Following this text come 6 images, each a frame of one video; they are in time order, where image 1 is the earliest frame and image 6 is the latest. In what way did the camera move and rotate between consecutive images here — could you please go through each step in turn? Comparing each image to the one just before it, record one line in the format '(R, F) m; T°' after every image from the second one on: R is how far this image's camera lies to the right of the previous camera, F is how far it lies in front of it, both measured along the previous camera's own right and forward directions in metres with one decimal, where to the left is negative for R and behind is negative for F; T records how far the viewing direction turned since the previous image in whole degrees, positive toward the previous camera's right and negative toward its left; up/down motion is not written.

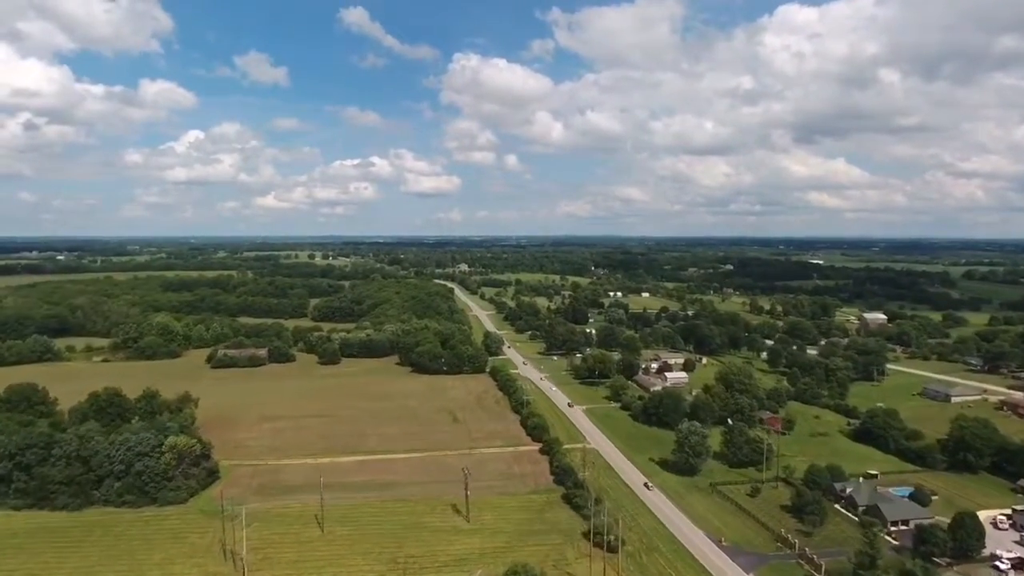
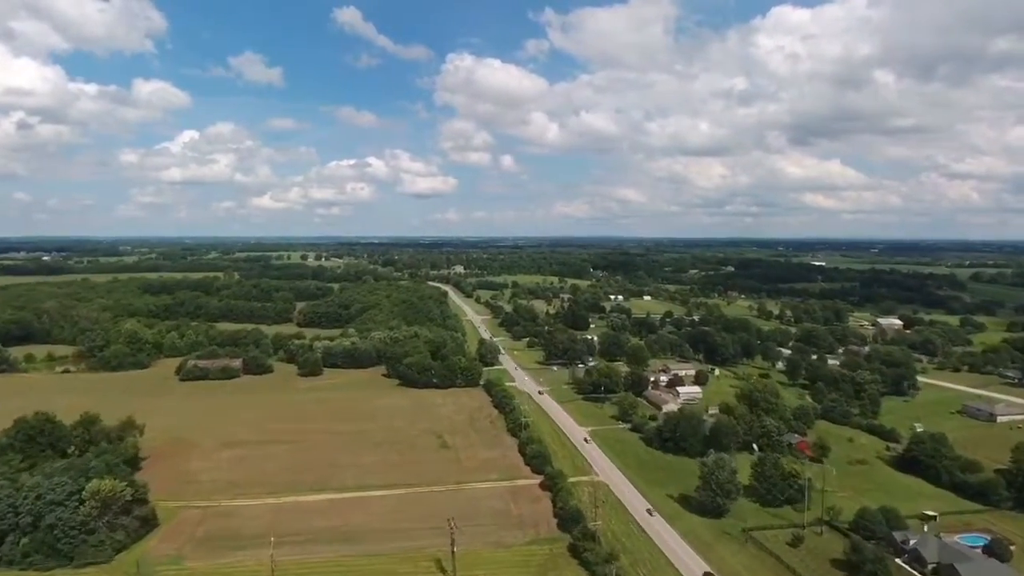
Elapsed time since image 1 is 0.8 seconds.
(0.0, +8.0) m; 0°
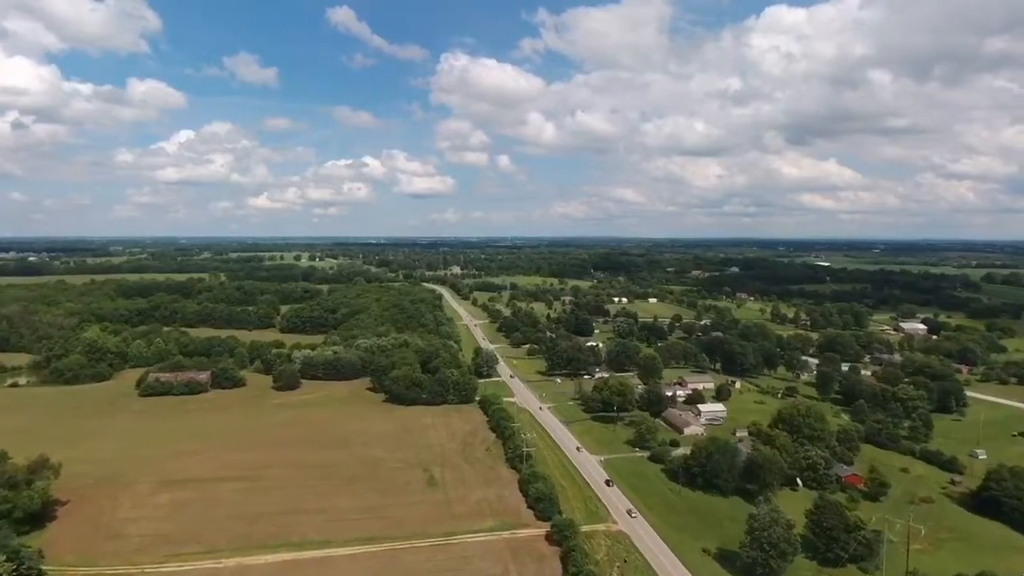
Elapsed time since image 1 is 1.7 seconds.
(-0.2, +9.3) m; 0°
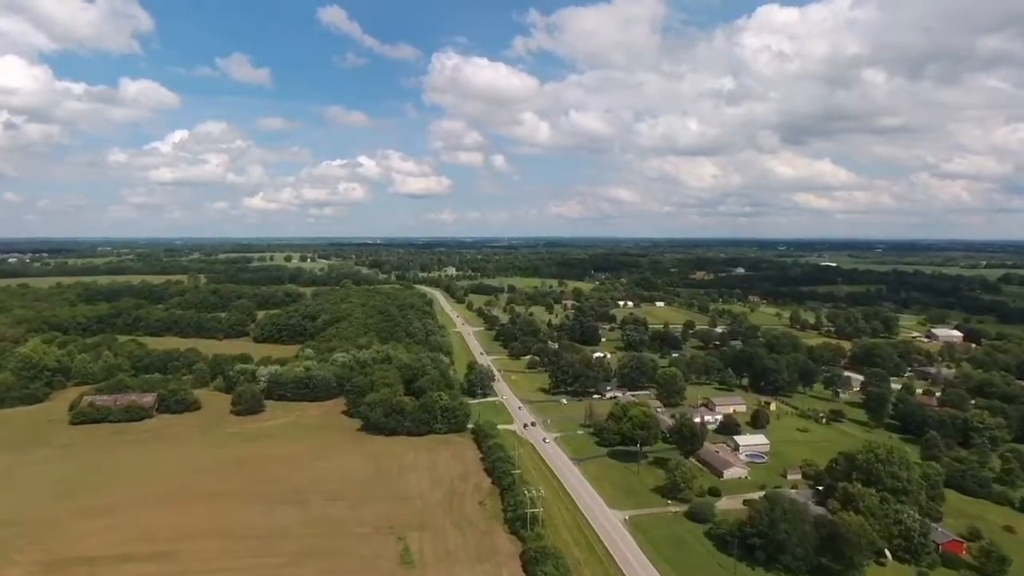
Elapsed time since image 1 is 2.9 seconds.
(-0.3, +12.0) m; 0°
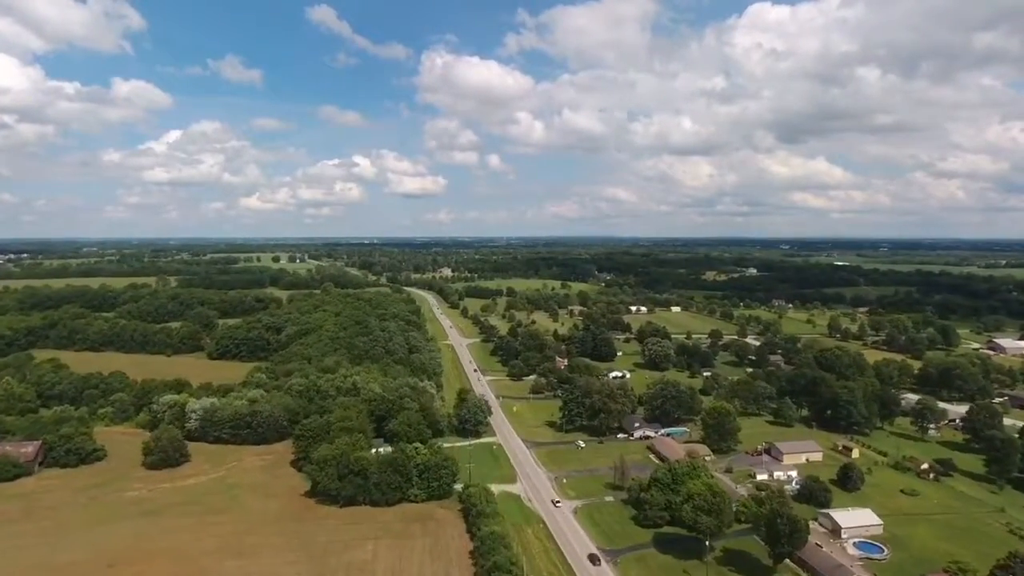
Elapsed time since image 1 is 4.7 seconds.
(-0.4, +17.5) m; 0°
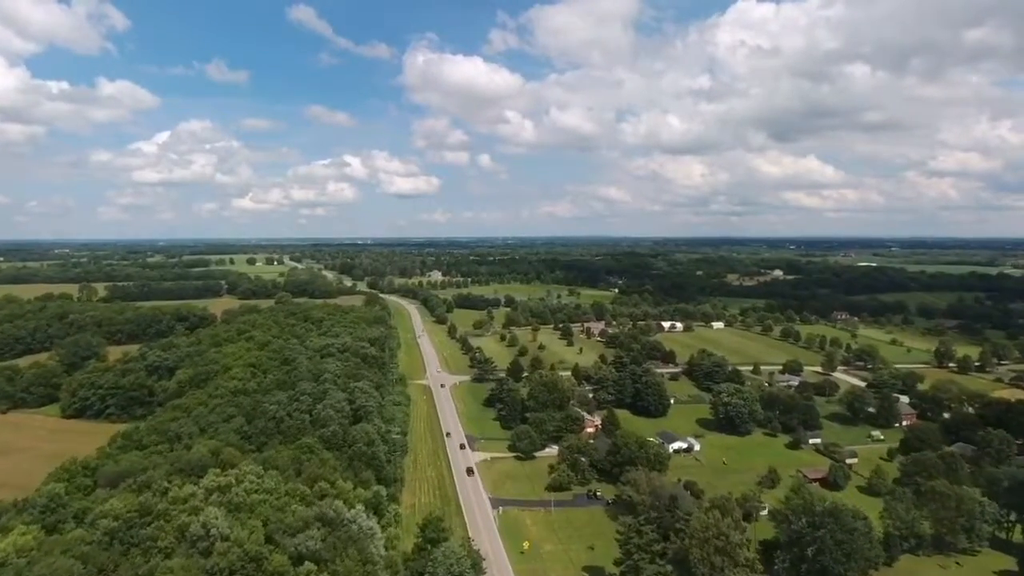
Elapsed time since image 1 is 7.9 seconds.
(-1.0, +32.0) m; +1°
